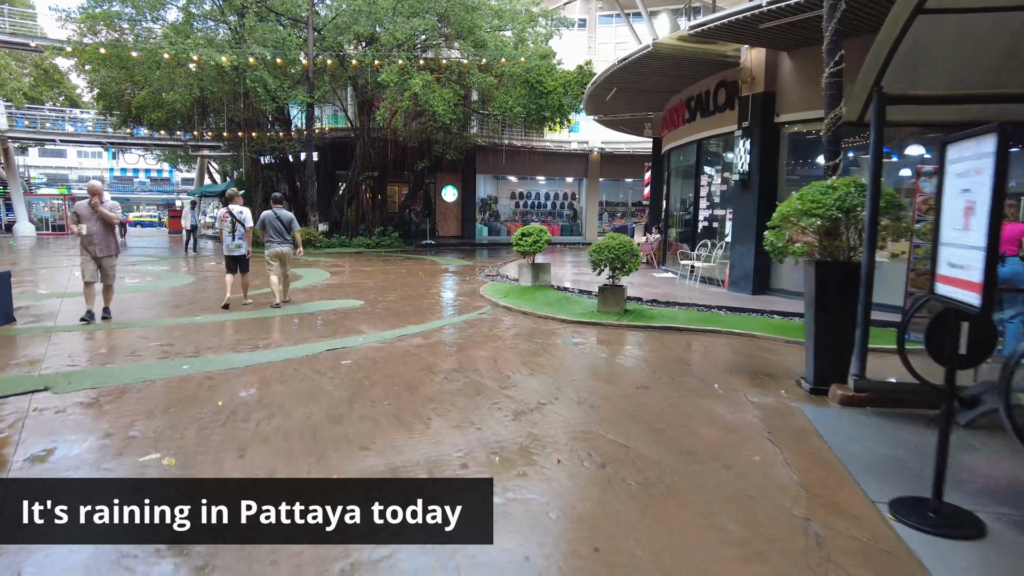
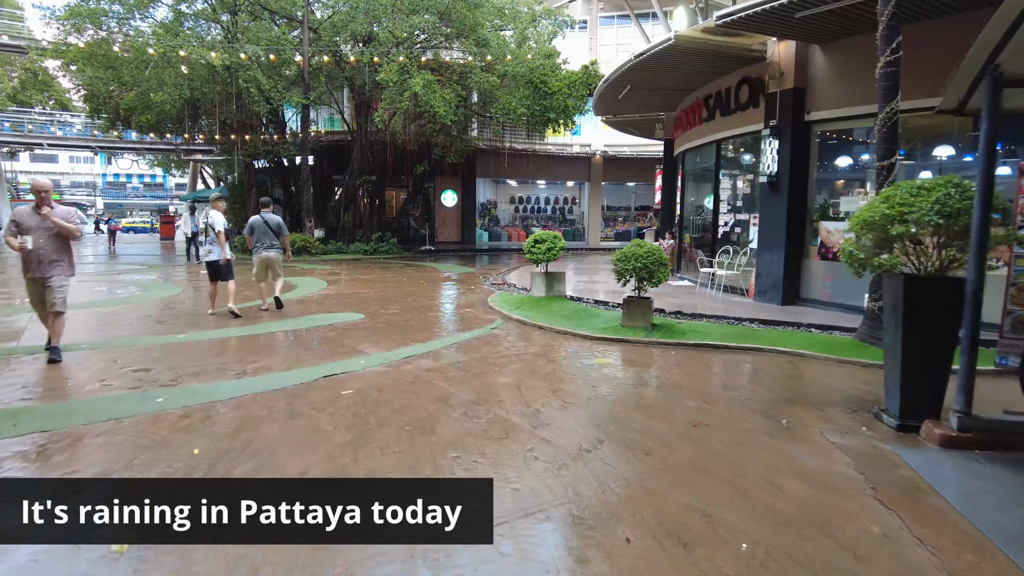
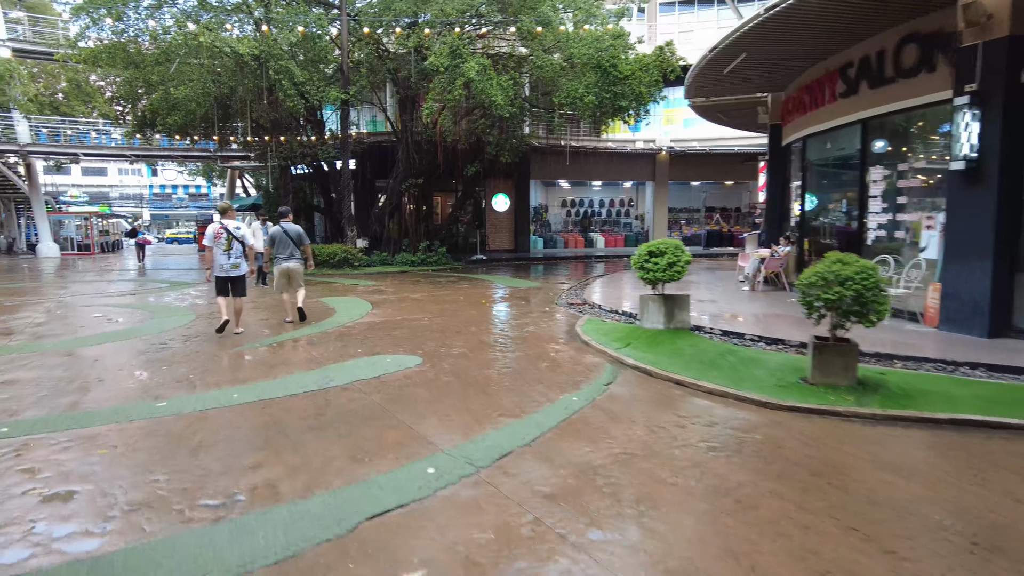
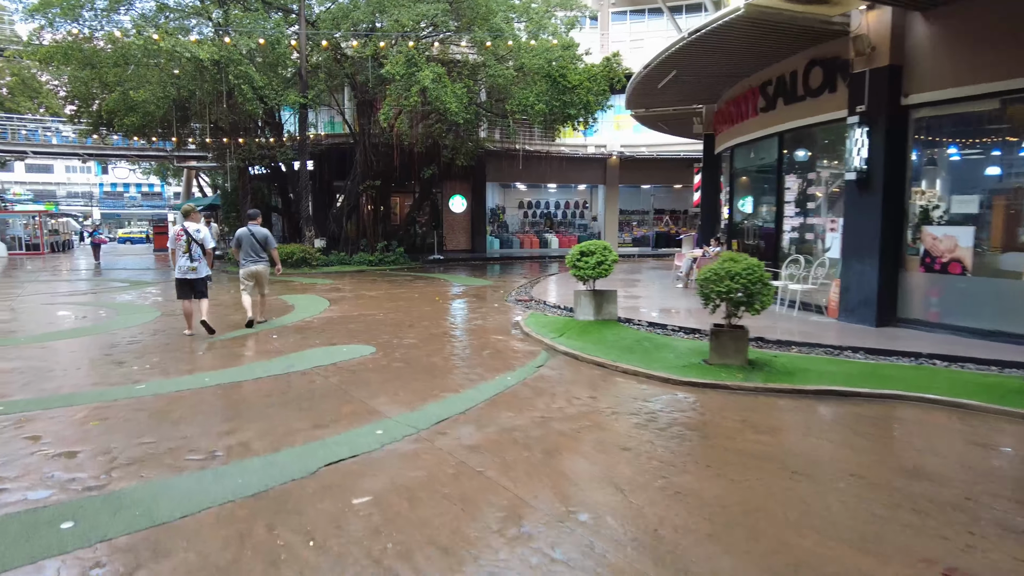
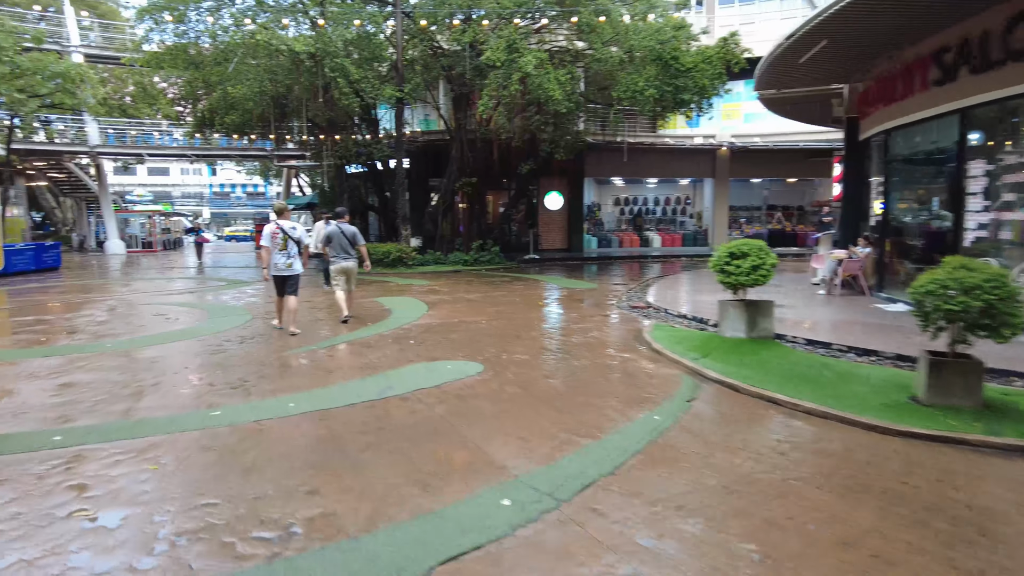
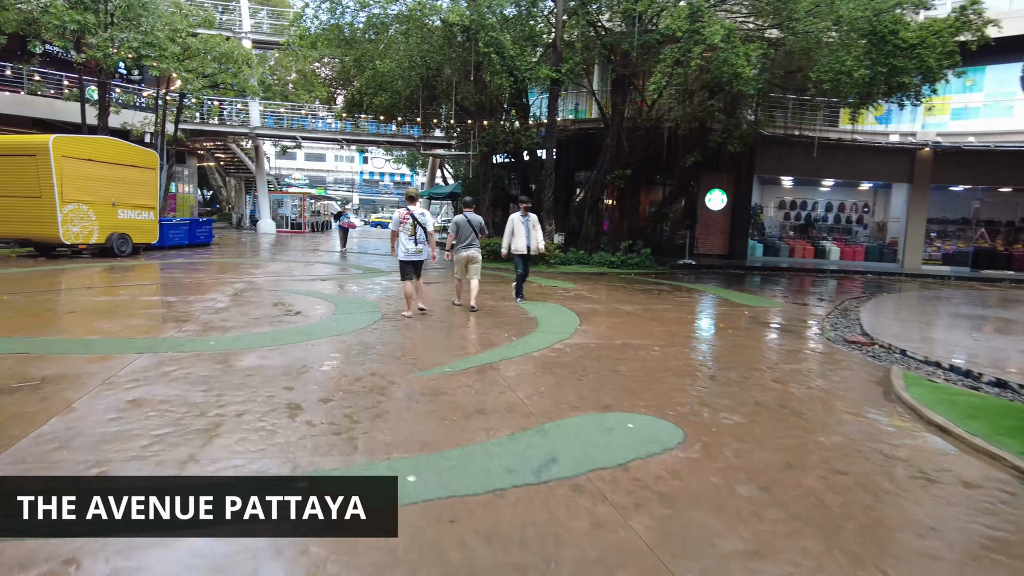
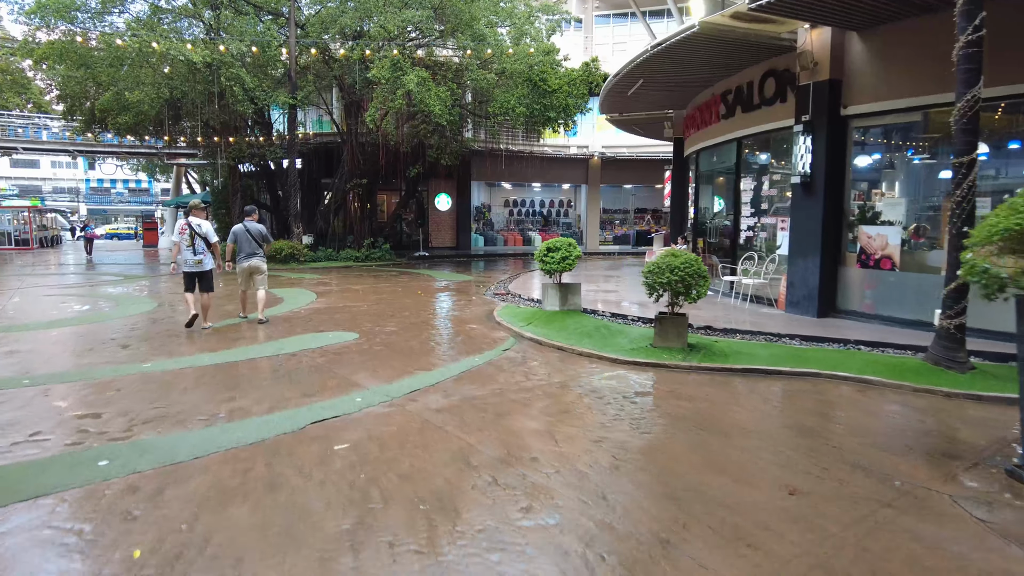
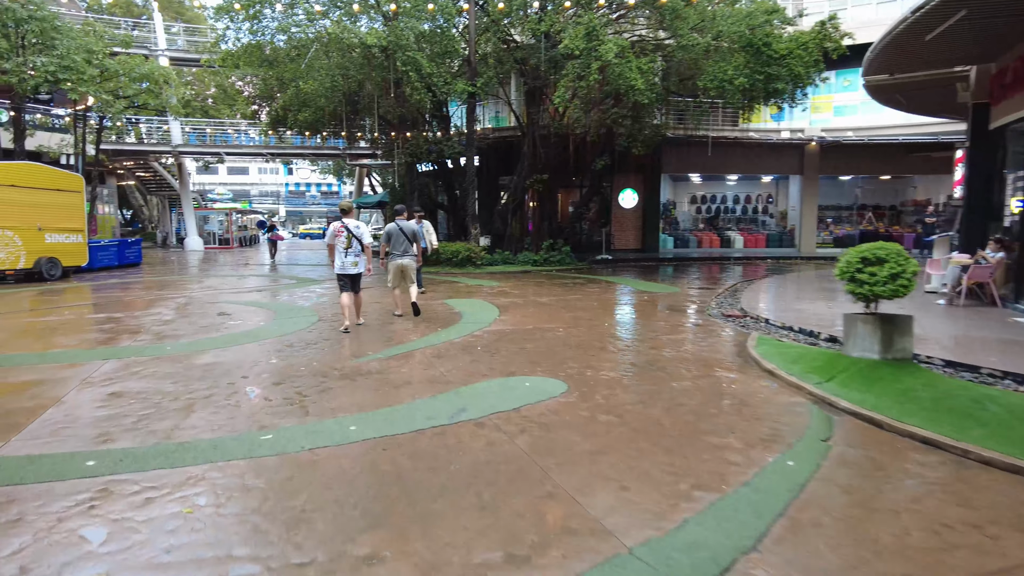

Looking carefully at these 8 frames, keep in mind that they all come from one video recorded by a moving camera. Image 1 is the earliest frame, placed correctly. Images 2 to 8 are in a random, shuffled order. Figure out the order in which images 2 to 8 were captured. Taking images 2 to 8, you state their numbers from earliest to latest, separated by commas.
2, 7, 4, 3, 5, 8, 6
